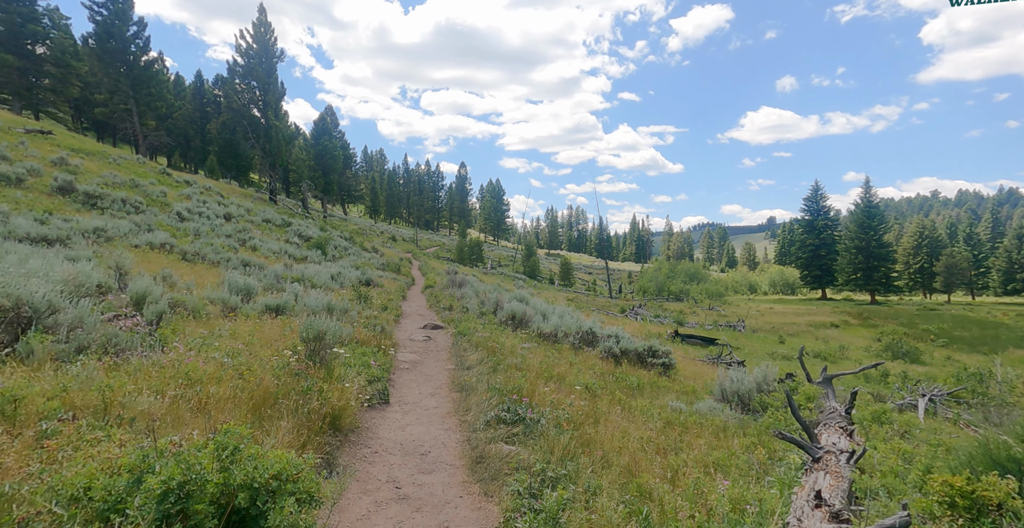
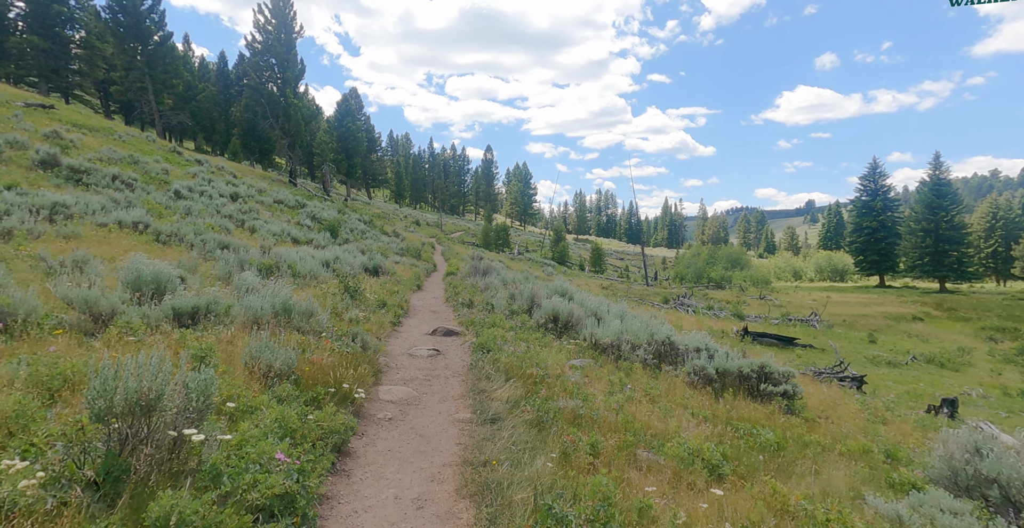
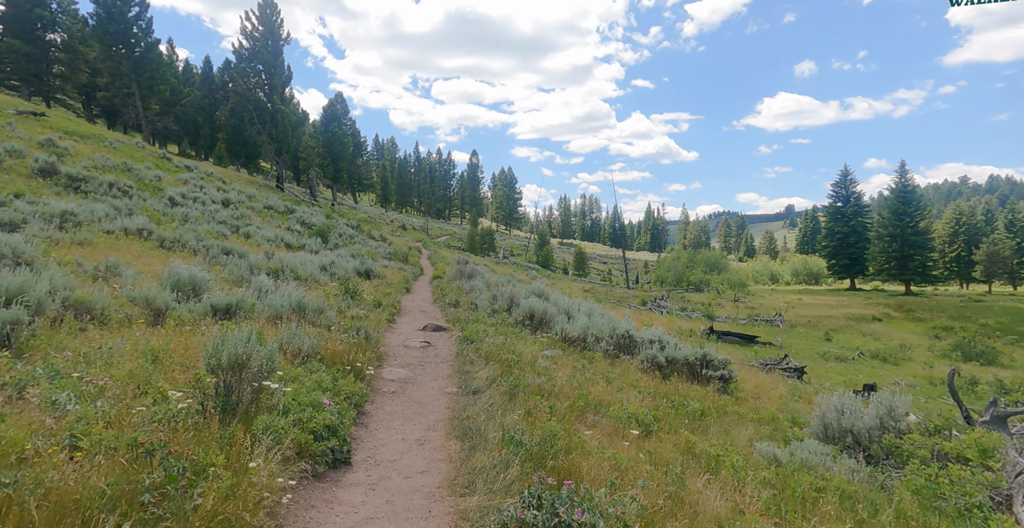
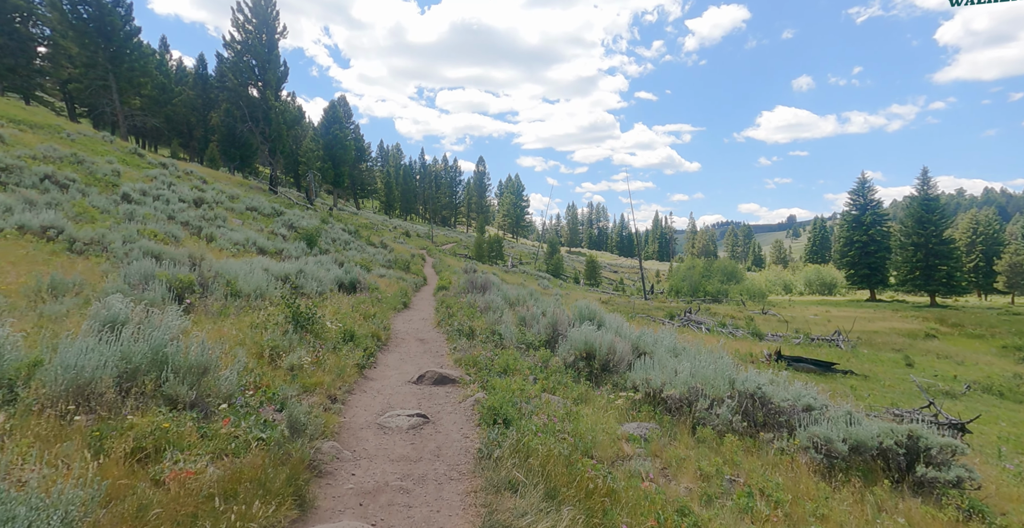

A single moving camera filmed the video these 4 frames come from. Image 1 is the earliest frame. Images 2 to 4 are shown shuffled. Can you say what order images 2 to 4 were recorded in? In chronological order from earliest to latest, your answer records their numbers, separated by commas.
3, 2, 4
